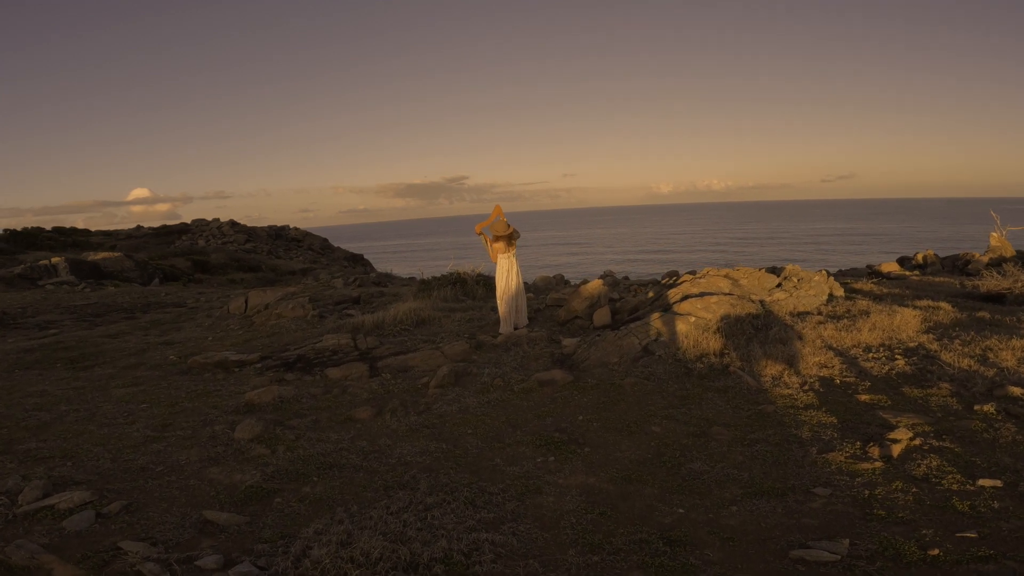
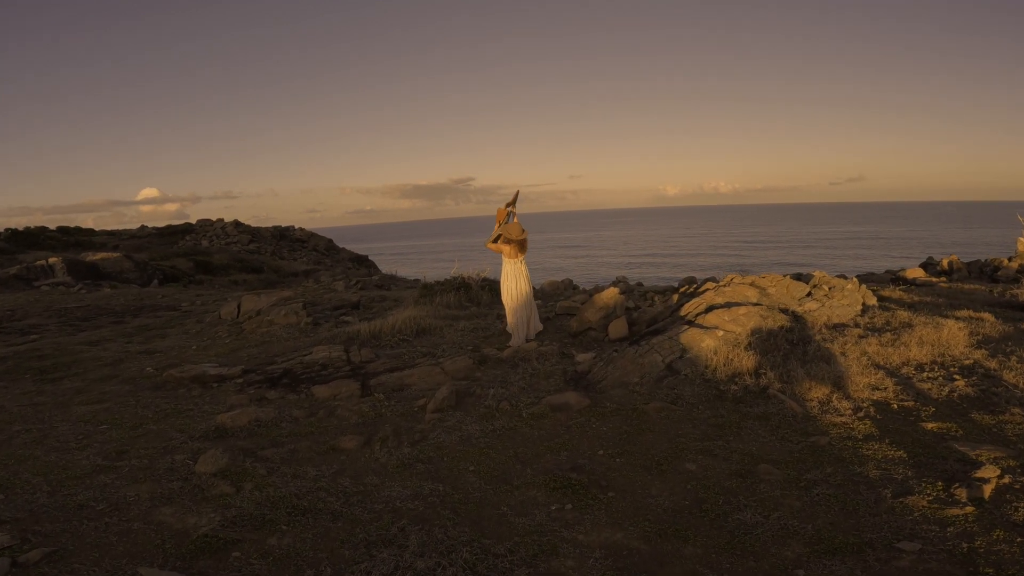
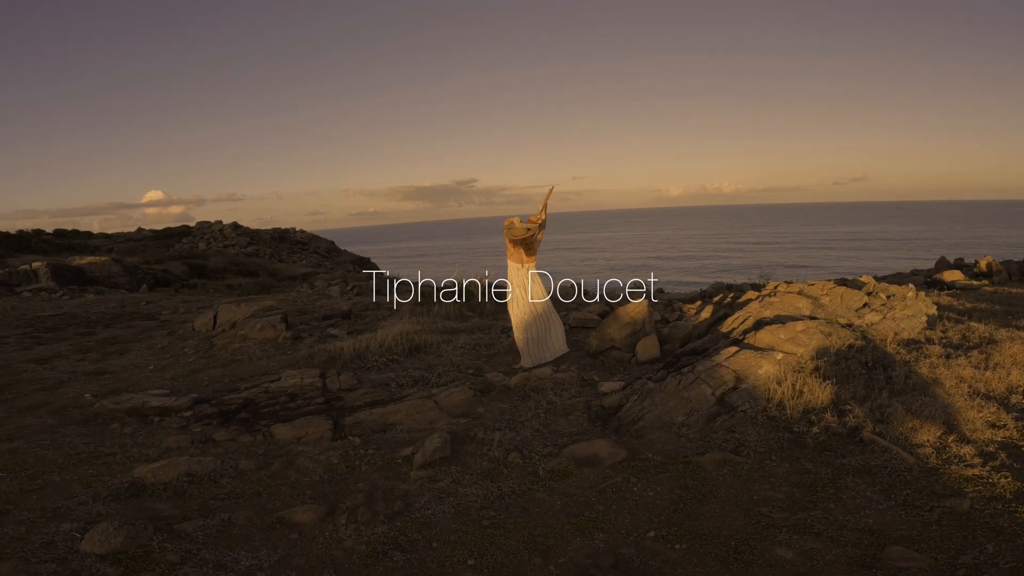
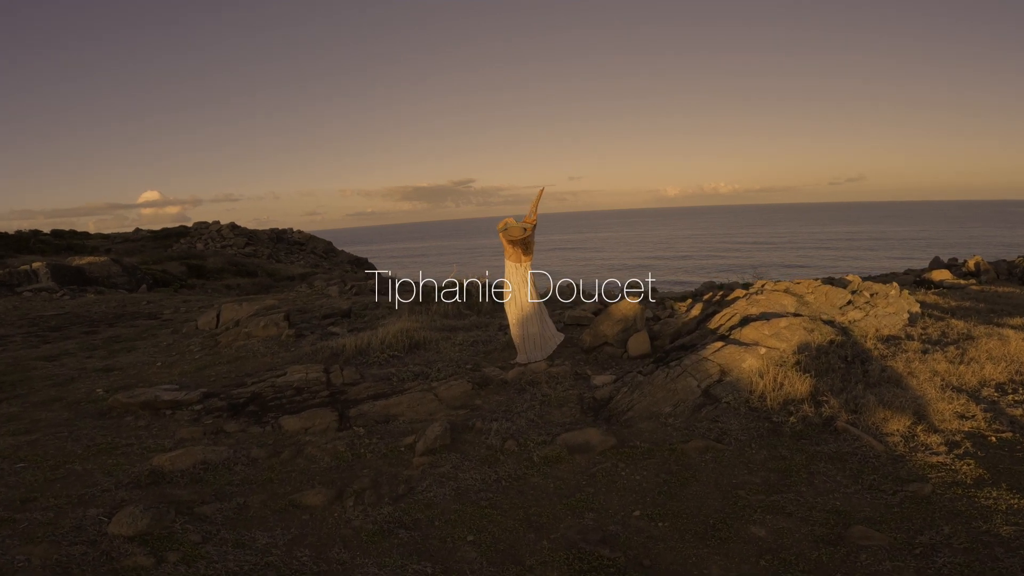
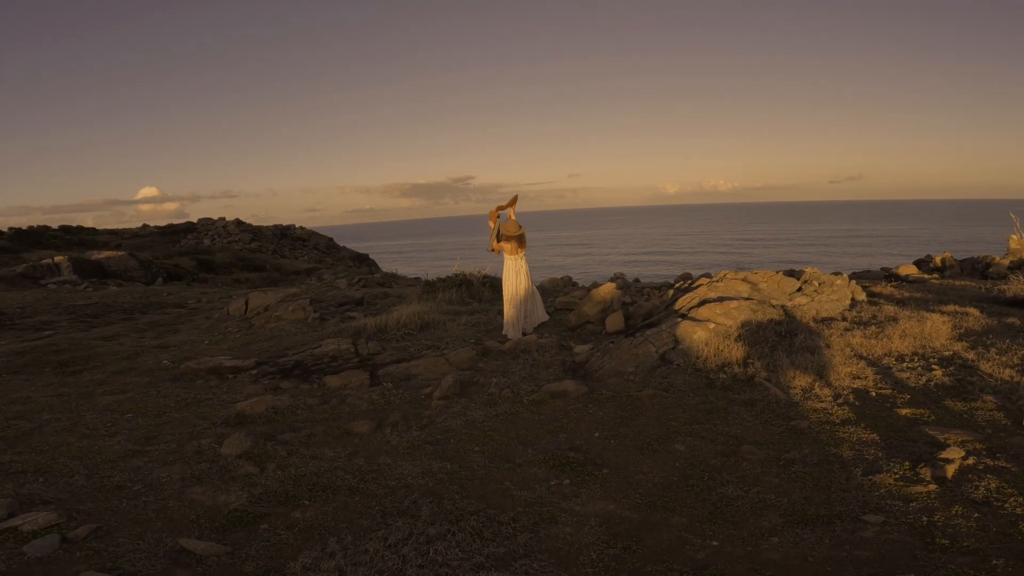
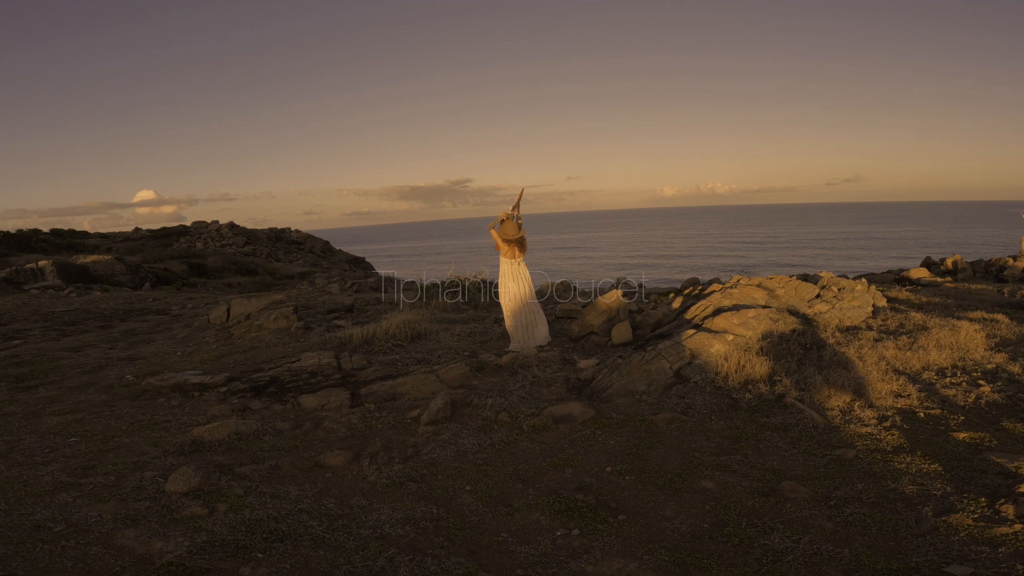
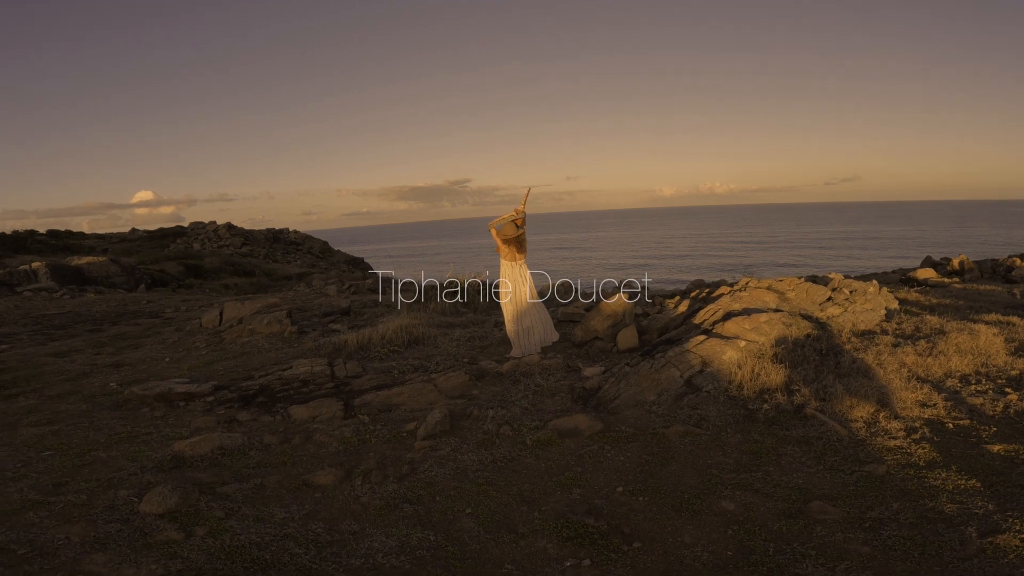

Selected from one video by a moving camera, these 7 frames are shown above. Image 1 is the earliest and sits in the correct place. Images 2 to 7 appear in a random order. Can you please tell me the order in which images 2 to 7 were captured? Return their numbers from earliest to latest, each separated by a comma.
5, 2, 6, 7, 4, 3
